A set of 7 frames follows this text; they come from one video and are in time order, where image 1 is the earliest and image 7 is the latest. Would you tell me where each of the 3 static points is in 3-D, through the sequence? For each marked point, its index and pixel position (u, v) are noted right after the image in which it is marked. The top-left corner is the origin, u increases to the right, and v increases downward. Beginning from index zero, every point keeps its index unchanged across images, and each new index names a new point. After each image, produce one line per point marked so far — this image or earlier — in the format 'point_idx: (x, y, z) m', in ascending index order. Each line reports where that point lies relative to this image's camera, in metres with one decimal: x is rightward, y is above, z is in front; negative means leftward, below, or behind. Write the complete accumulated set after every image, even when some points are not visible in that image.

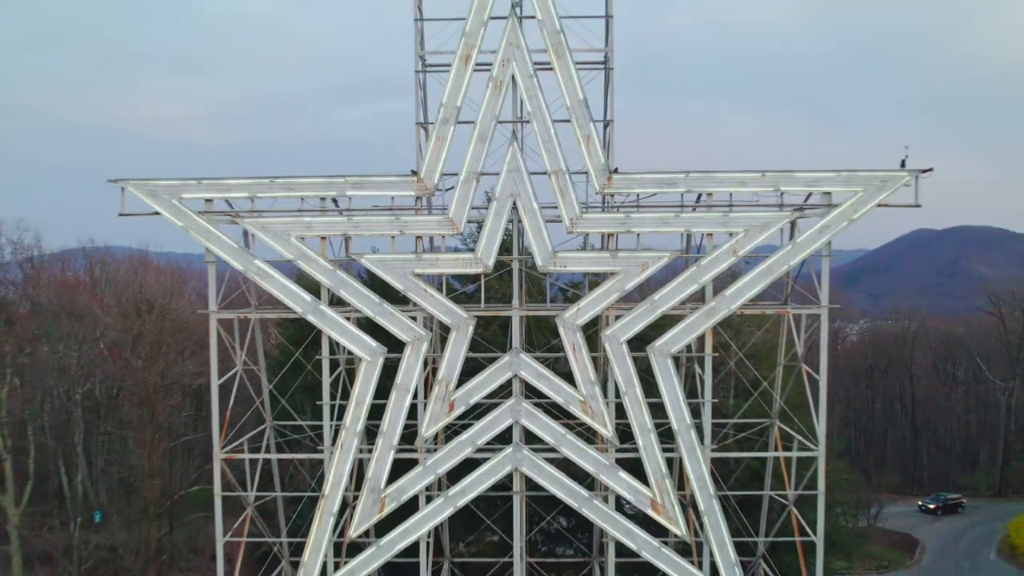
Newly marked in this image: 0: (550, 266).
0: (+0.5, +0.3, +9.9) m
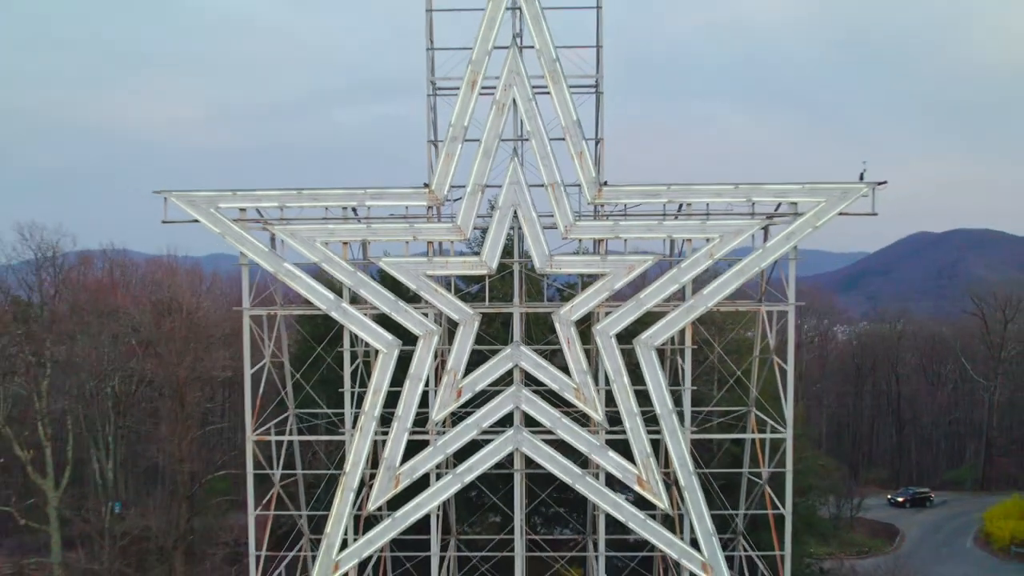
0: (+0.6, +0.3, +11.1) m
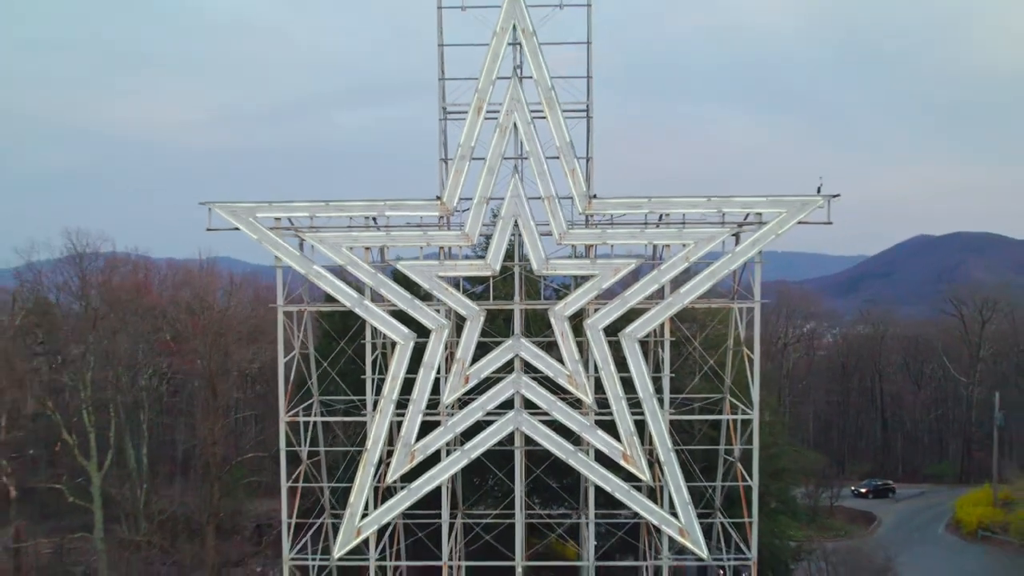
0: (+0.6, +0.3, +12.7) m
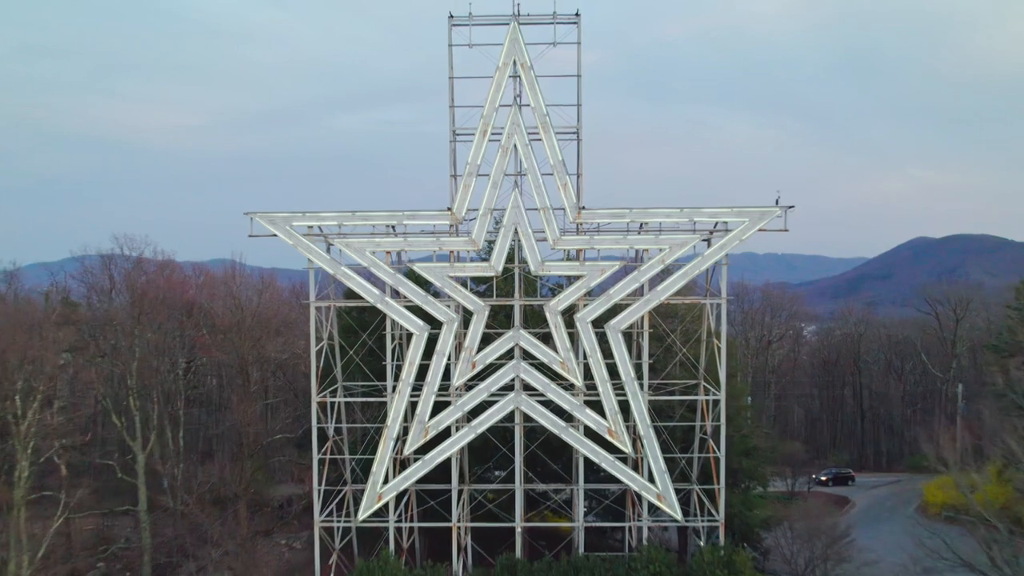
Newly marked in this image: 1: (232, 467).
0: (+0.6, +0.4, +14.8) m
1: (-8.1, -5.2, +19.9) m
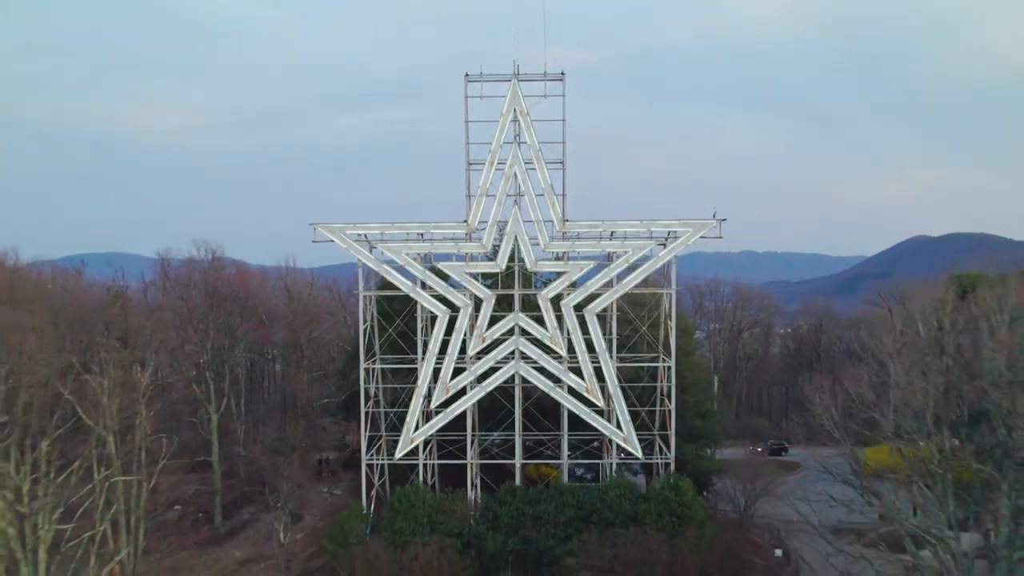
0: (+0.6, +0.6, +19.6) m
1: (-8.1, -5.0, +24.6) m
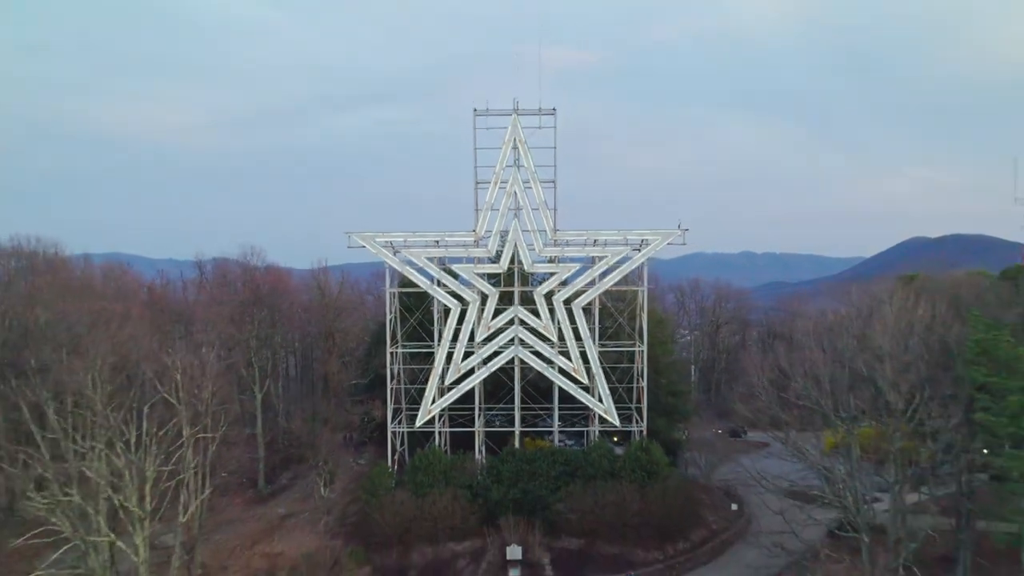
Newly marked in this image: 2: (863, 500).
0: (+0.6, +0.7, +23.8) m
1: (-8.1, -4.9, +28.9) m
2: (+9.6, -5.8, +18.6) m
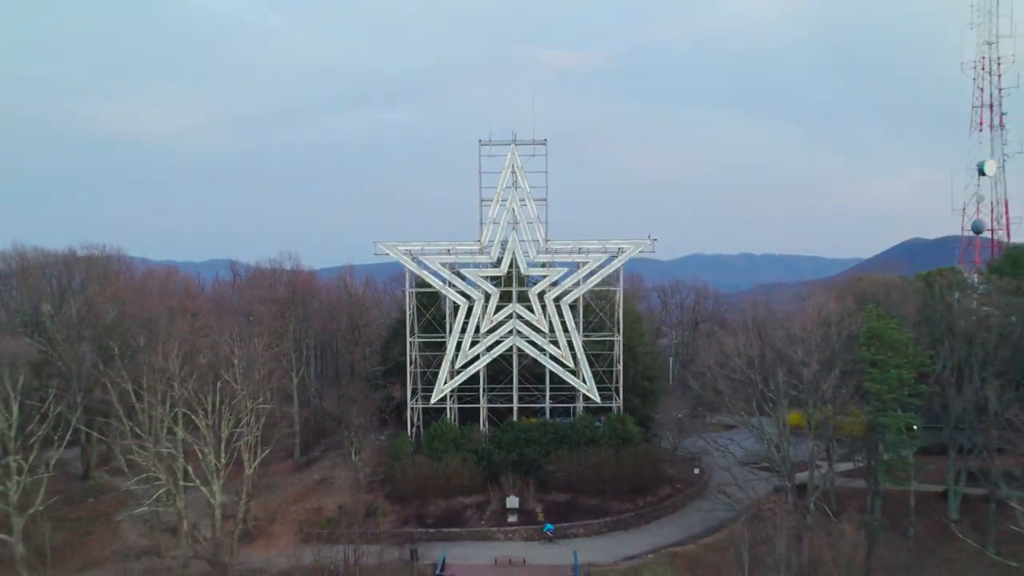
0: (+0.6, +0.6, +28.7) m
1: (-8.2, -4.9, +33.8) m
2: (+9.5, -5.8, +23.5) m
